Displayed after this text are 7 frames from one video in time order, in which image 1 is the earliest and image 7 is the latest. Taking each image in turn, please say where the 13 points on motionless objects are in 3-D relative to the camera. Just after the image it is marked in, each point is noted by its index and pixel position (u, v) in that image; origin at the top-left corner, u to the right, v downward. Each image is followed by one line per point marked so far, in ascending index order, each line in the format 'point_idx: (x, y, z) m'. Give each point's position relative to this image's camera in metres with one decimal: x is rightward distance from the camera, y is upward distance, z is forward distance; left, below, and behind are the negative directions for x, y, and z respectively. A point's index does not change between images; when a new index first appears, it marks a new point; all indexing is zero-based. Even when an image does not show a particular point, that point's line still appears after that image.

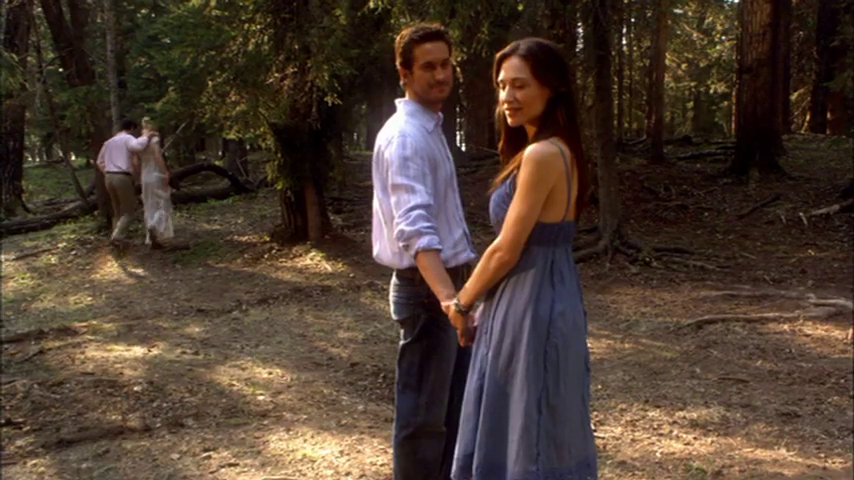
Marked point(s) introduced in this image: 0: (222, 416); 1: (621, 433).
0: (-1.2, -1.0, +4.9) m
1: (+1.0, -1.0, +4.4) m
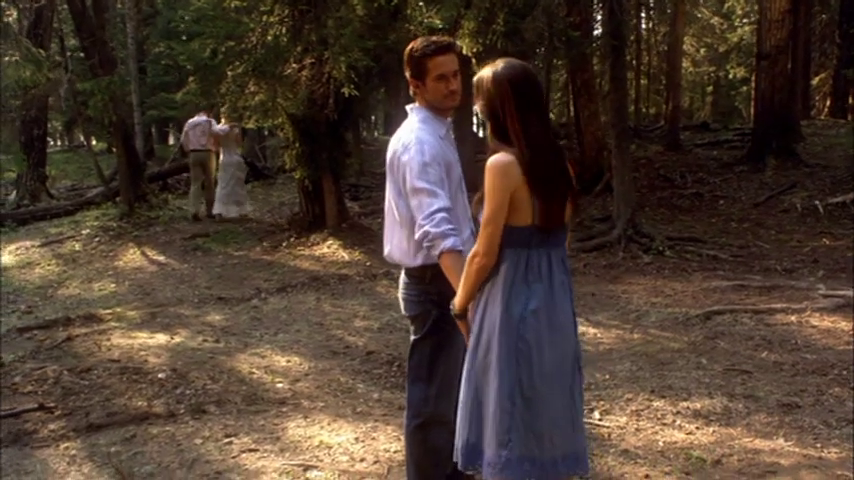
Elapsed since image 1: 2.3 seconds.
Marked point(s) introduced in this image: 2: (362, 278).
0: (-1.1, -1.0, +5.1) m
1: (+1.1, -1.0, +4.6) m
2: (-0.7, -0.4, +8.9) m
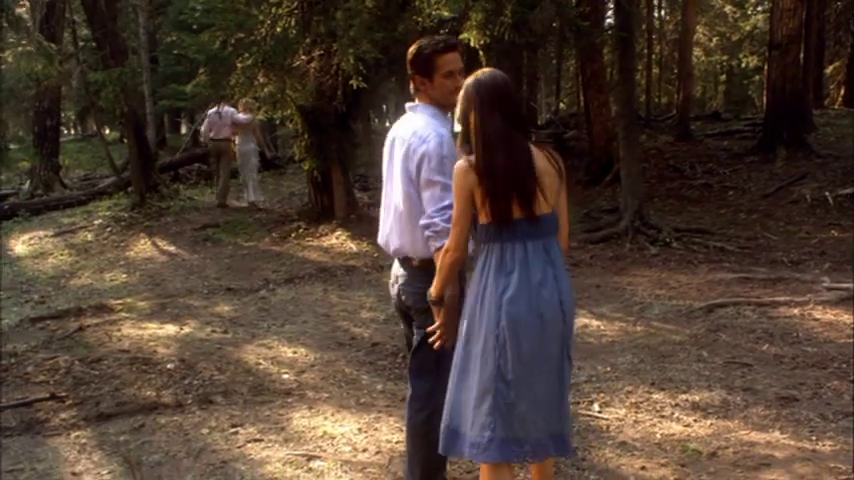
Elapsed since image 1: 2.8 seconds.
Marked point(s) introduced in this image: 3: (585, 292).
0: (-1.1, -0.9, +5.2) m
1: (+1.1, -1.0, +4.7) m
2: (-0.6, -0.3, +9.0) m
3: (+1.5, -0.5, +7.8) m
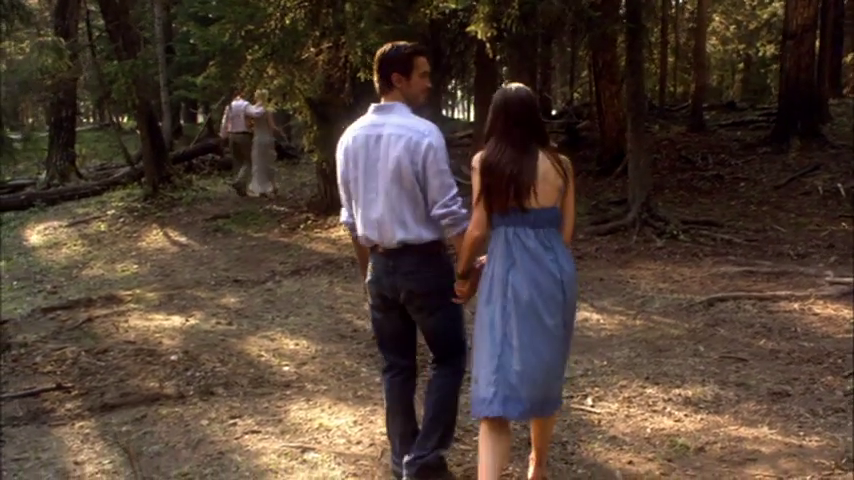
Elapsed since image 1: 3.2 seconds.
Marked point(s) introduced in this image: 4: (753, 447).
0: (-1.1, -0.9, +5.3) m
1: (+1.0, -0.9, +4.7) m
2: (-0.6, -0.2, +9.0) m
3: (+1.5, -0.4, +7.9) m
4: (+1.6, -1.0, +4.1) m
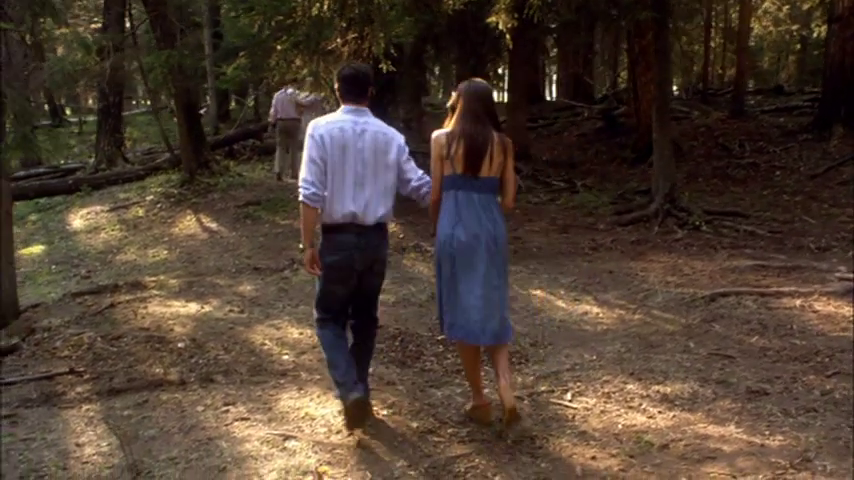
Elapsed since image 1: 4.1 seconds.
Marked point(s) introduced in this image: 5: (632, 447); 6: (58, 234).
0: (-1.2, -0.9, +5.5) m
1: (+0.9, -0.9, +4.8) m
2: (-0.4, -0.1, +9.2) m
3: (+1.6, -0.4, +7.9) m
4: (+1.4, -1.0, +4.2) m
5: (+1.0, -1.0, +4.2) m
6: (-5.7, +0.1, +13.1) m
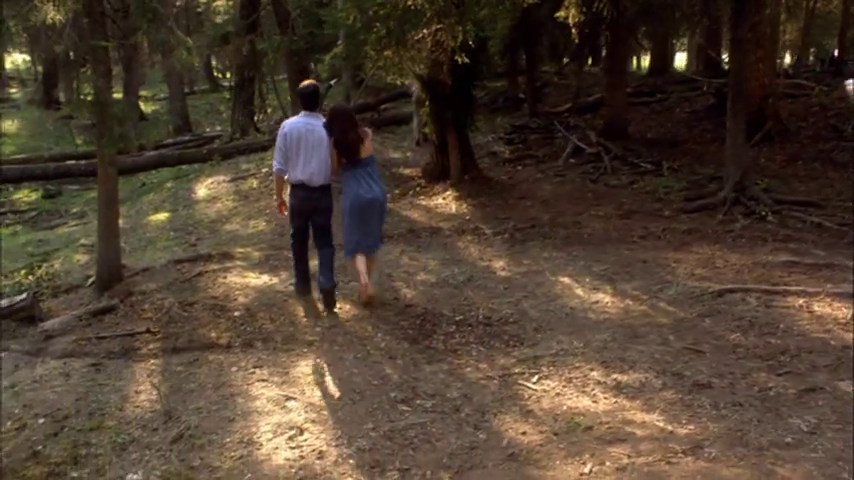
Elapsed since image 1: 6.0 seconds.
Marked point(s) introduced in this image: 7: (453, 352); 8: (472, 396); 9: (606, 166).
0: (-1.1, -0.8, +6.6) m
1: (+0.8, -1.0, +5.6) m
2: (+0.3, +0.1, +10.1) m
3: (+2.0, -0.3, +8.5) m
4: (+1.2, -1.1, +4.8) m
5: (+0.8, -1.1, +4.9) m
6: (-4.2, +0.7, +14.8) m
7: (+0.2, -0.8, +6.3) m
8: (+0.3, -1.0, +5.4) m
9: (+3.0, +1.2, +14.1) m
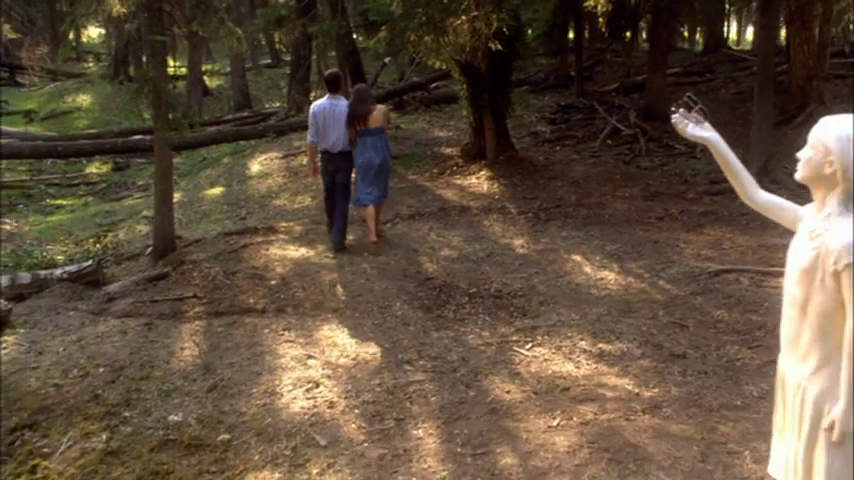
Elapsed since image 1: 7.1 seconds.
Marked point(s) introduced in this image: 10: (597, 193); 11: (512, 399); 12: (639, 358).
0: (-1.0, -0.6, +7.4) m
1: (+0.9, -0.8, +6.2) m
2: (+0.7, +0.4, +10.7) m
3: (+2.3, -0.1, +9.0) m
4: (+1.1, -1.0, +5.5) m
5: (+0.8, -1.0, +5.6) m
6: (-3.5, +1.2, +15.7) m
7: (+0.3, -0.7, +7.0) m
8: (+0.3, -0.9, +6.2) m
9: (+3.6, +1.6, +14.5) m
10: (+2.3, +0.6, +11.7) m
11: (+0.5, -1.0, +5.5) m
12: (+1.5, -0.8, +6.0) m
